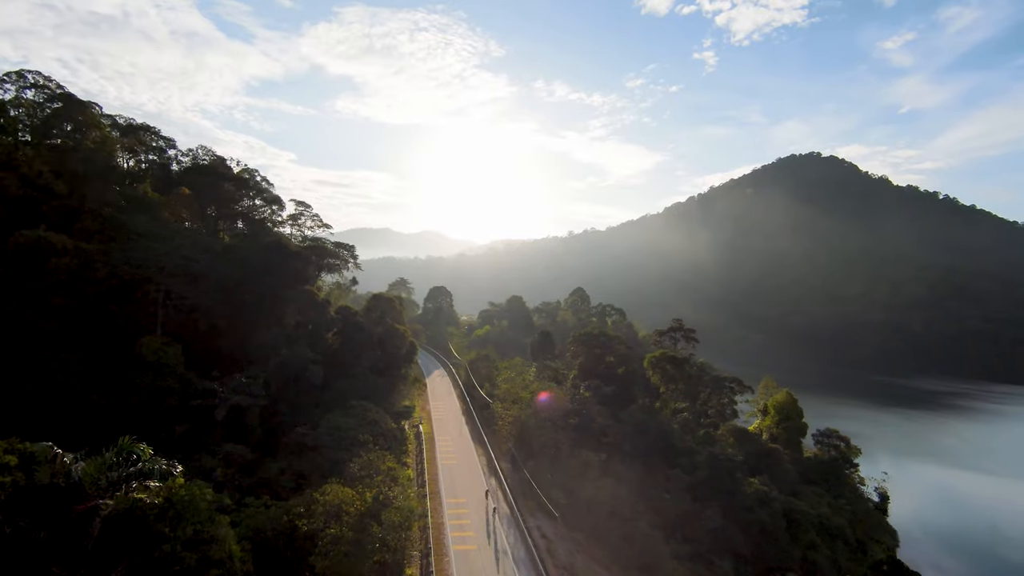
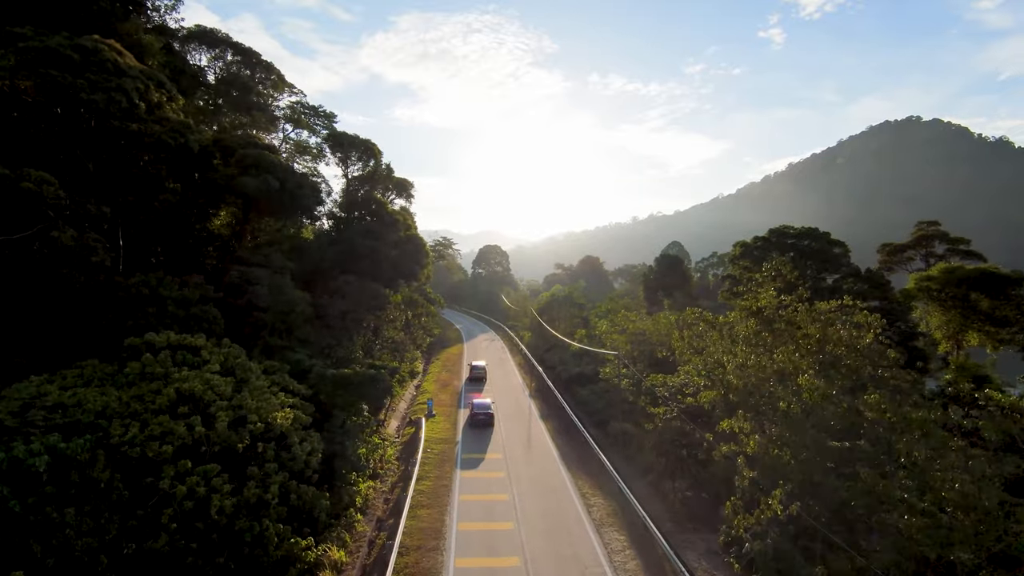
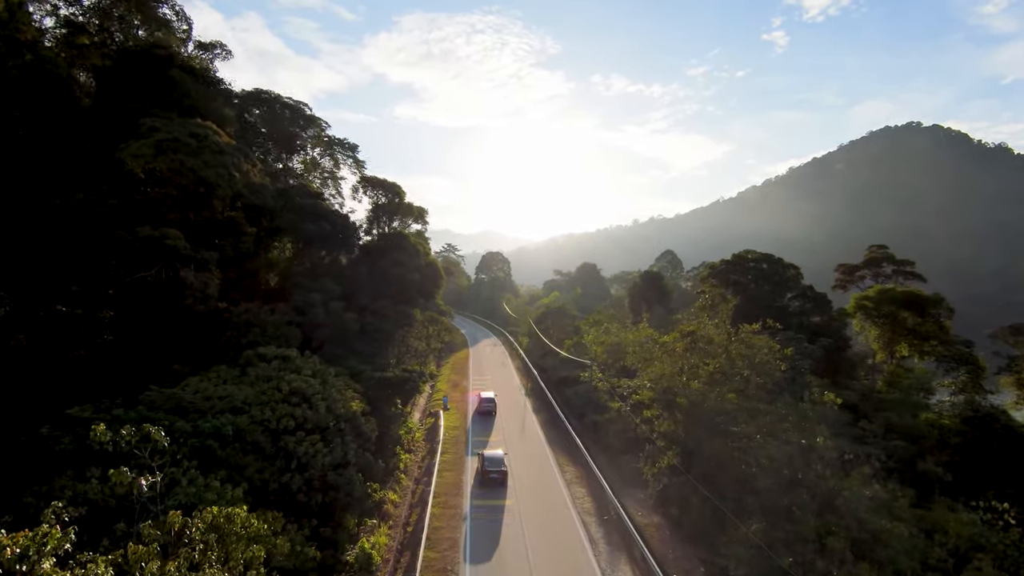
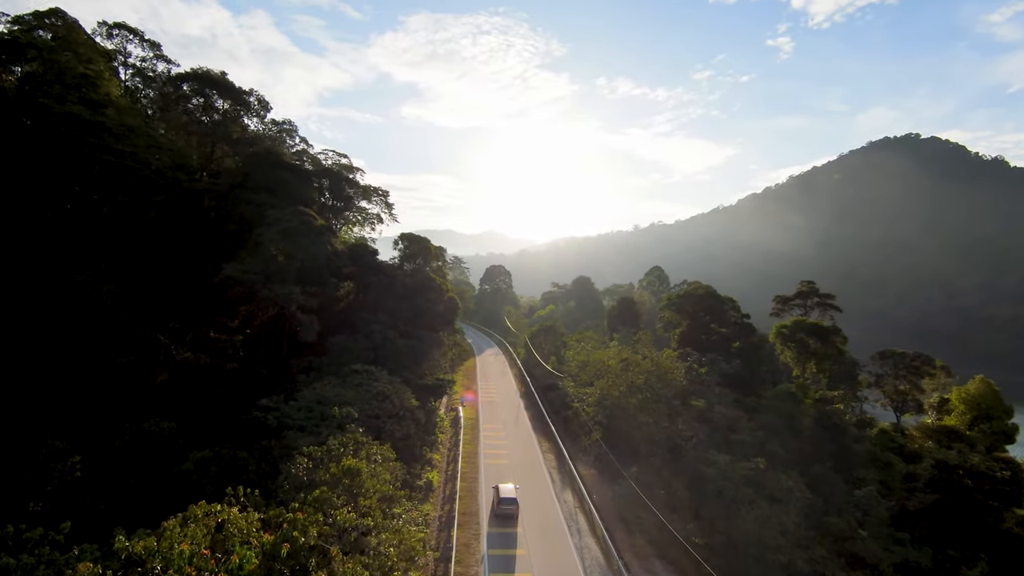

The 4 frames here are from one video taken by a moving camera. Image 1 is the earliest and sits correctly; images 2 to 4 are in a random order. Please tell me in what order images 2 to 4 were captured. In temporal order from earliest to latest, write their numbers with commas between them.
4, 3, 2
